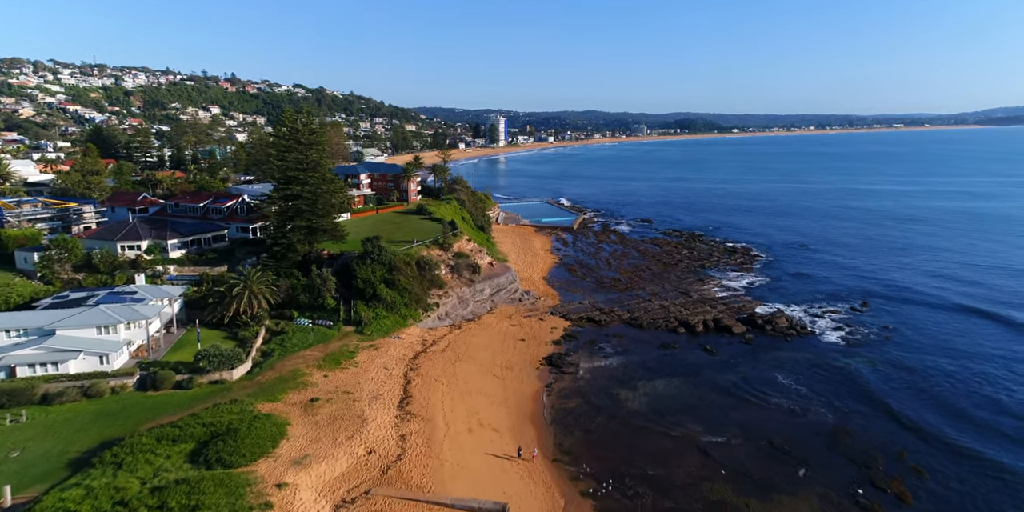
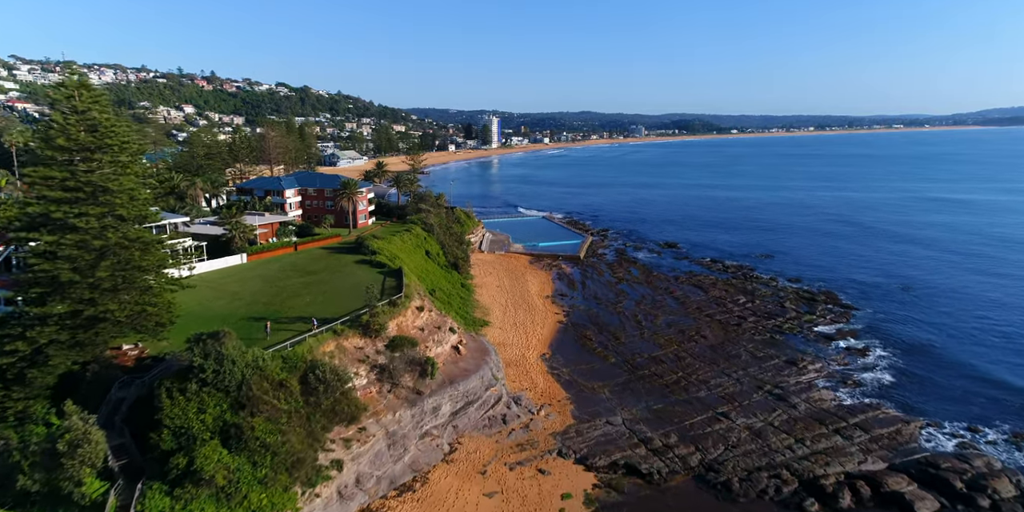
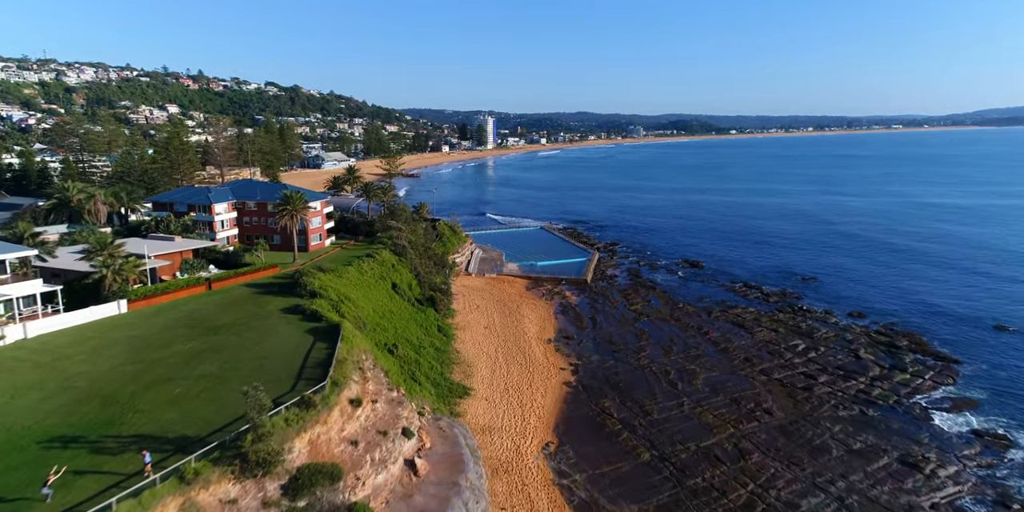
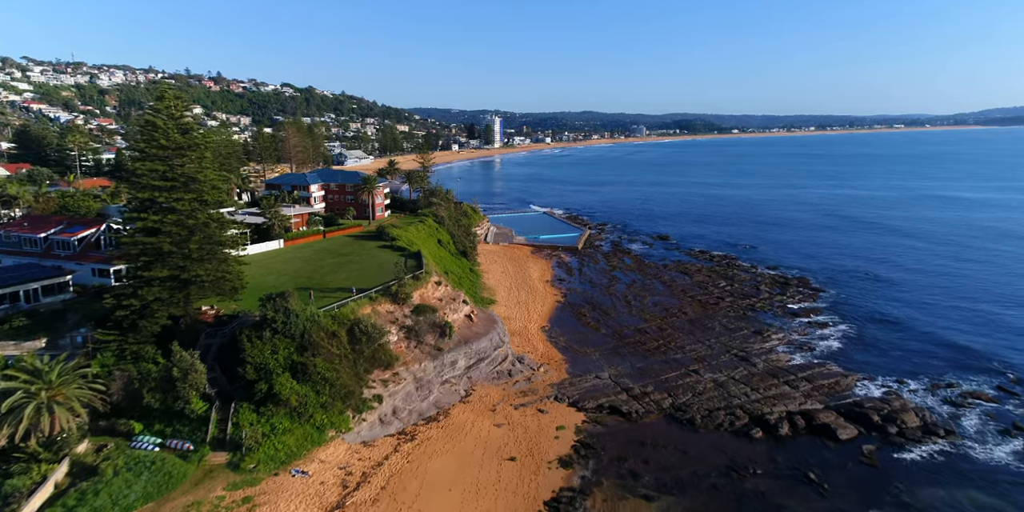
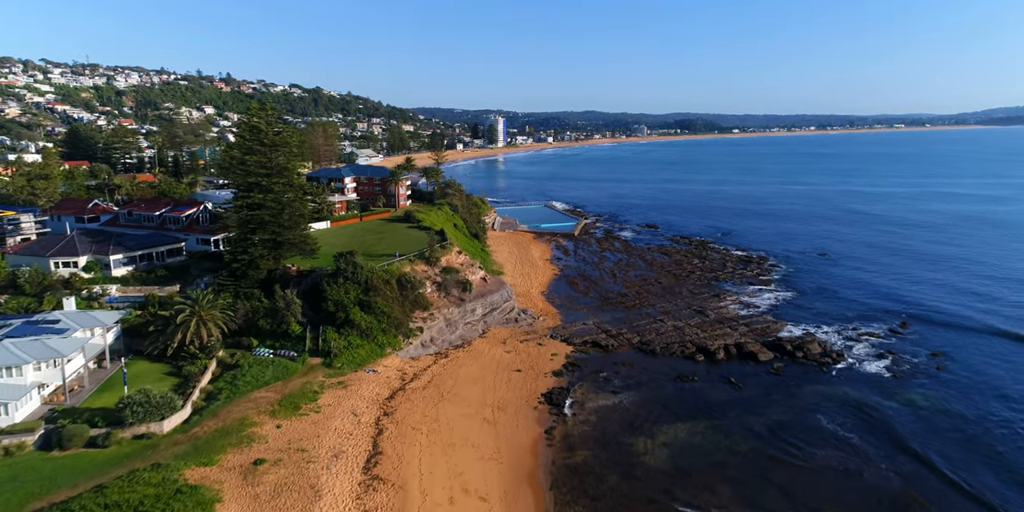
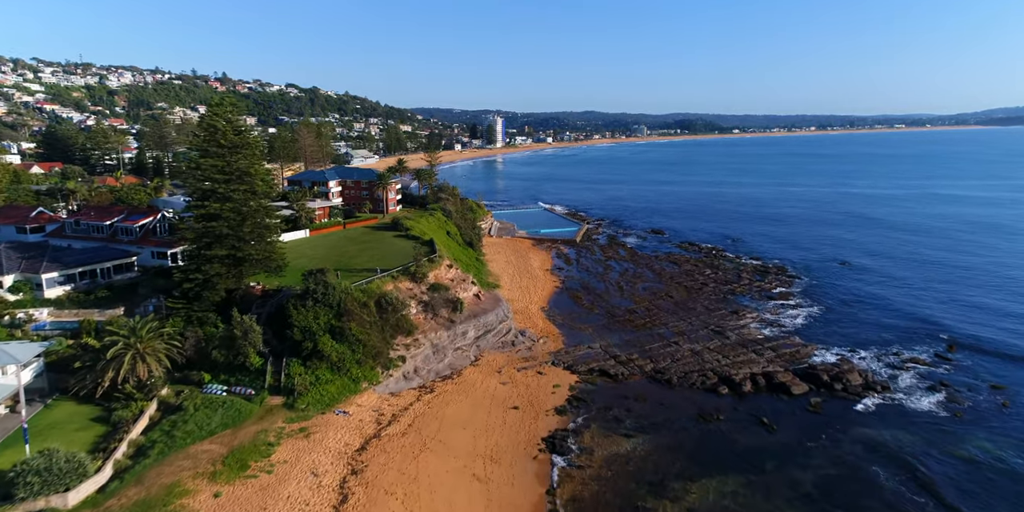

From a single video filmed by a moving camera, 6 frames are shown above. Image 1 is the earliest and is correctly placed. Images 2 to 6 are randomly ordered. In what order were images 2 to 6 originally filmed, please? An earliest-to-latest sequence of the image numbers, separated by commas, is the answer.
5, 6, 4, 2, 3
